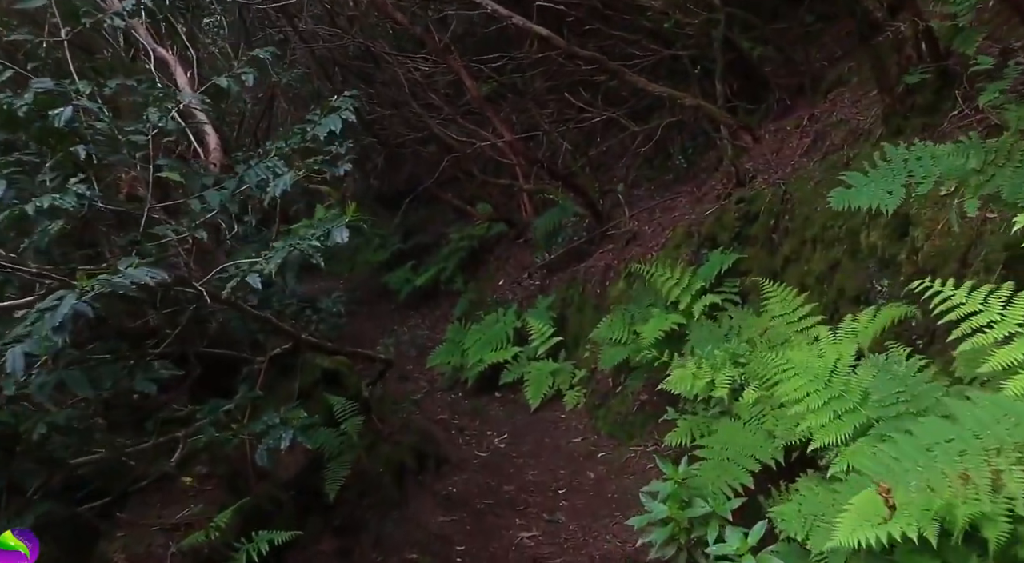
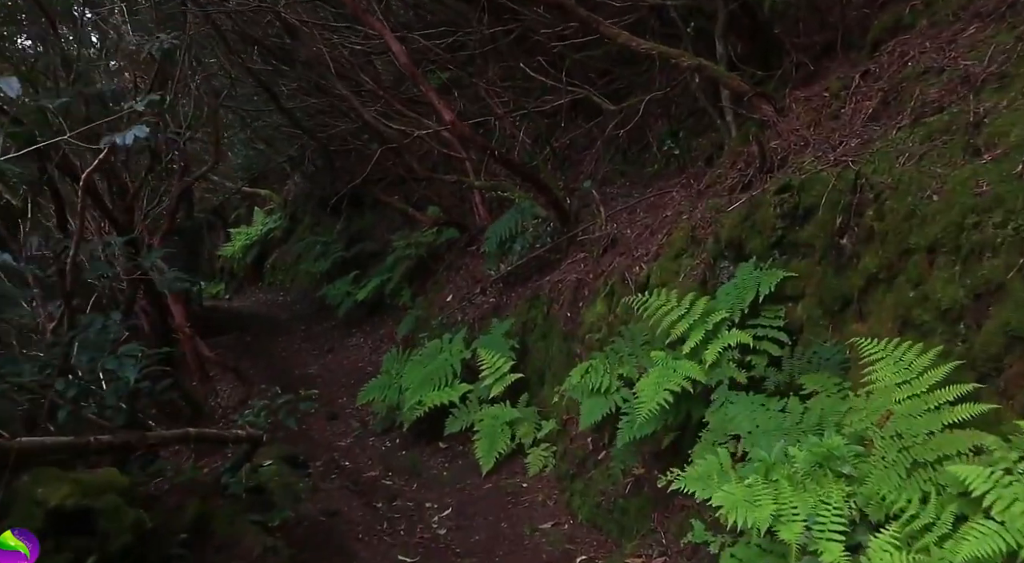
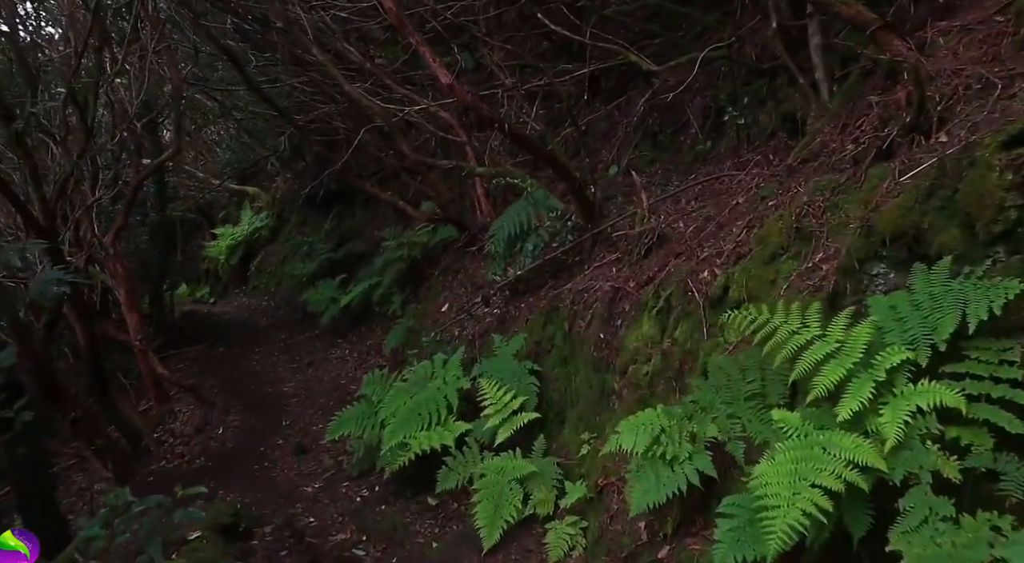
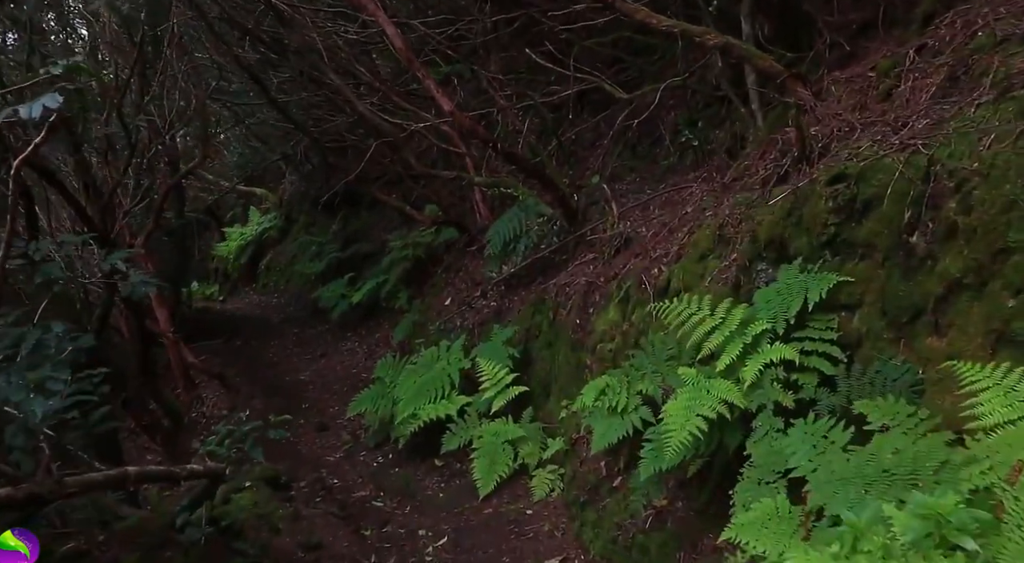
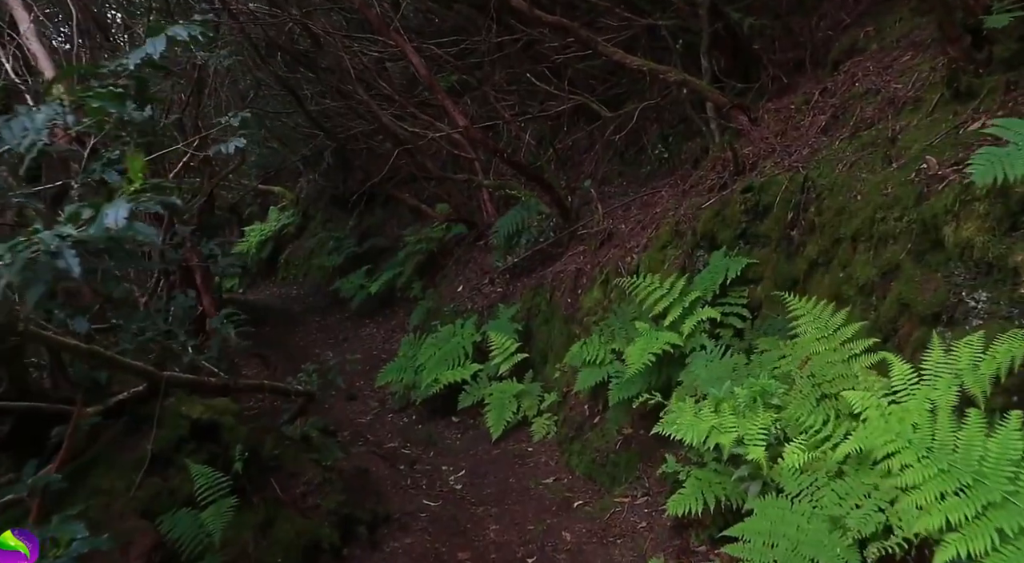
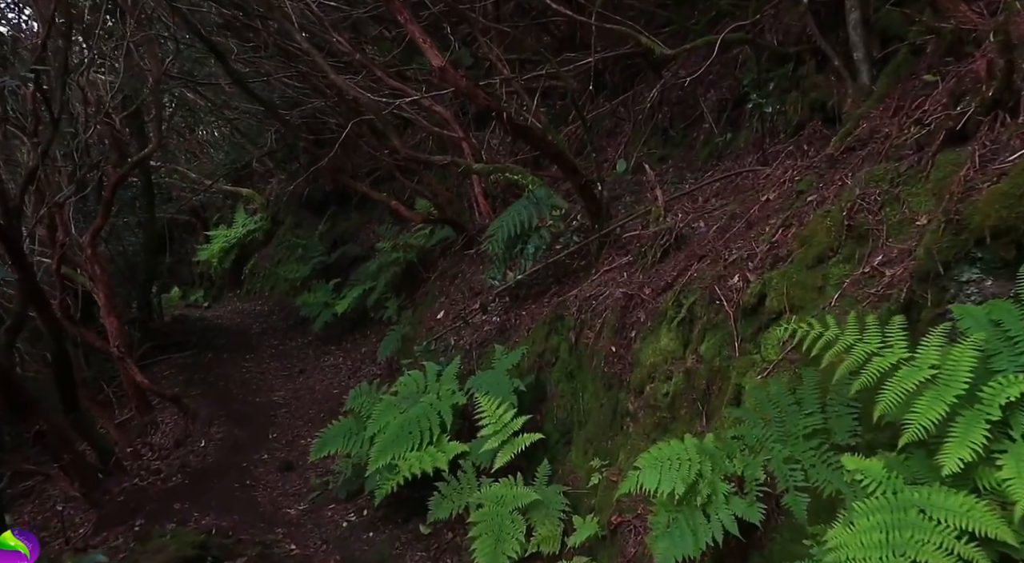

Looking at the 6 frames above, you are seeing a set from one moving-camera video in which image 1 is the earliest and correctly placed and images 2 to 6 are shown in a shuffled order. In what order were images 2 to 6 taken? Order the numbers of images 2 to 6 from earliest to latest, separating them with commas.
5, 2, 4, 3, 6
